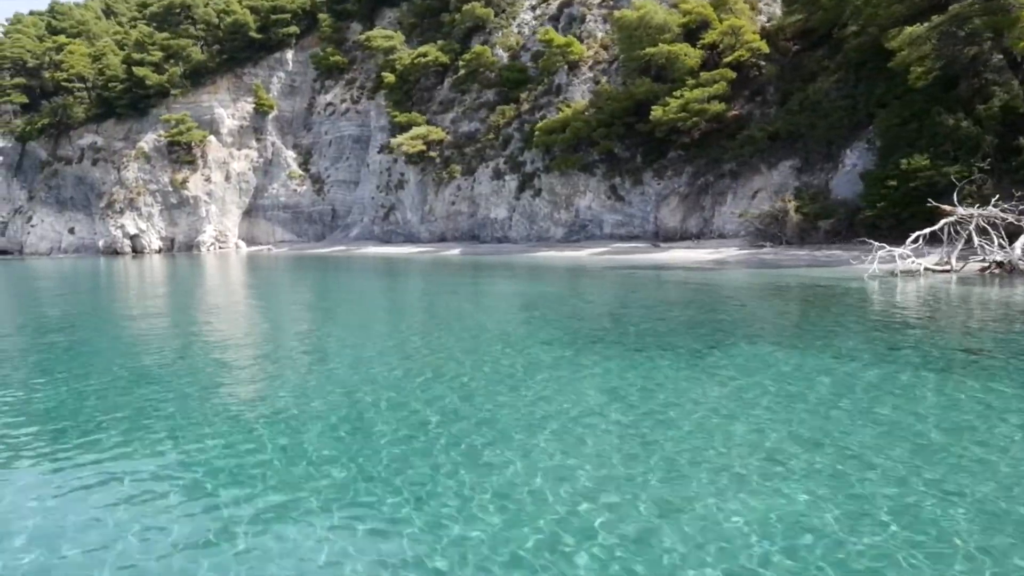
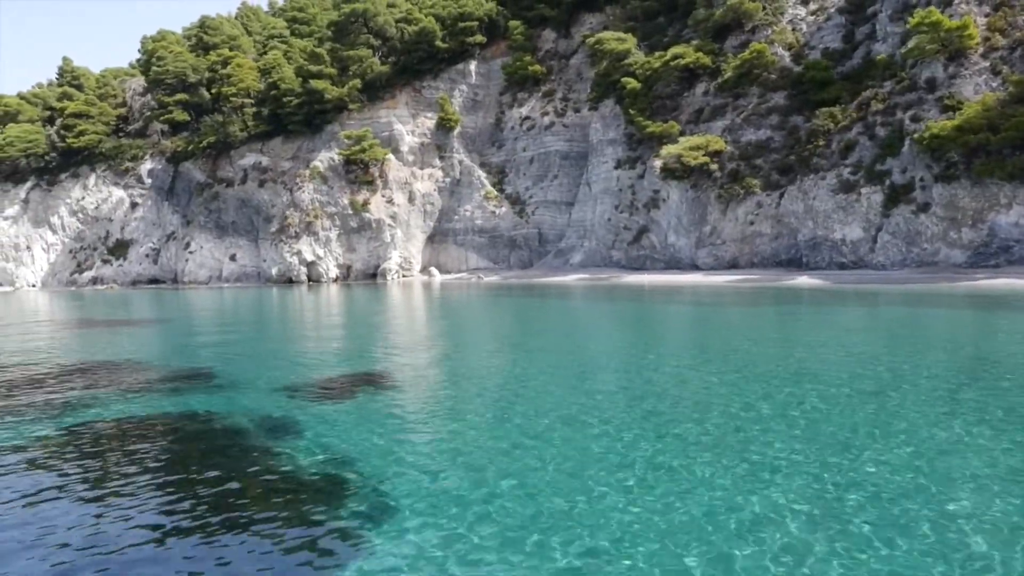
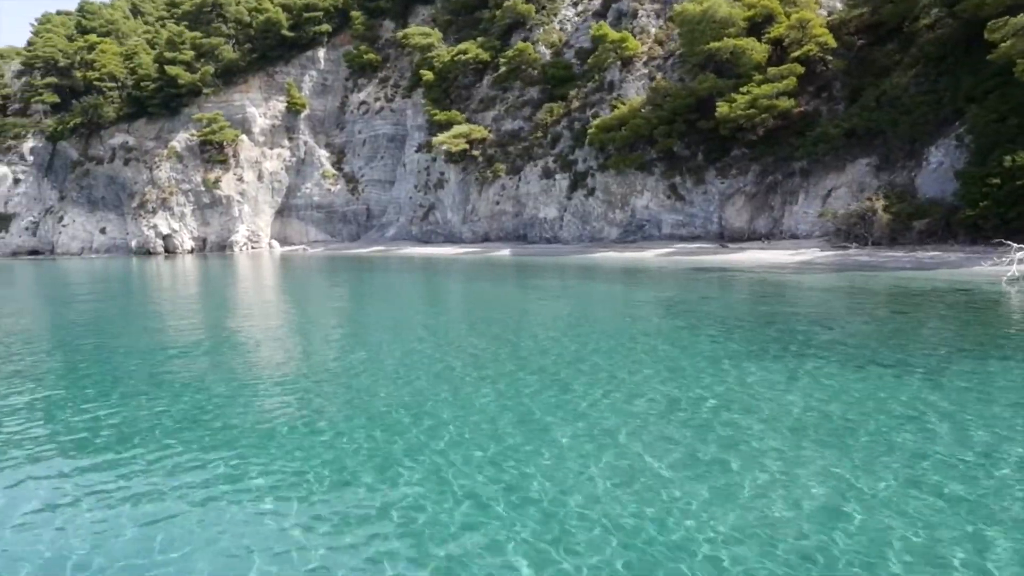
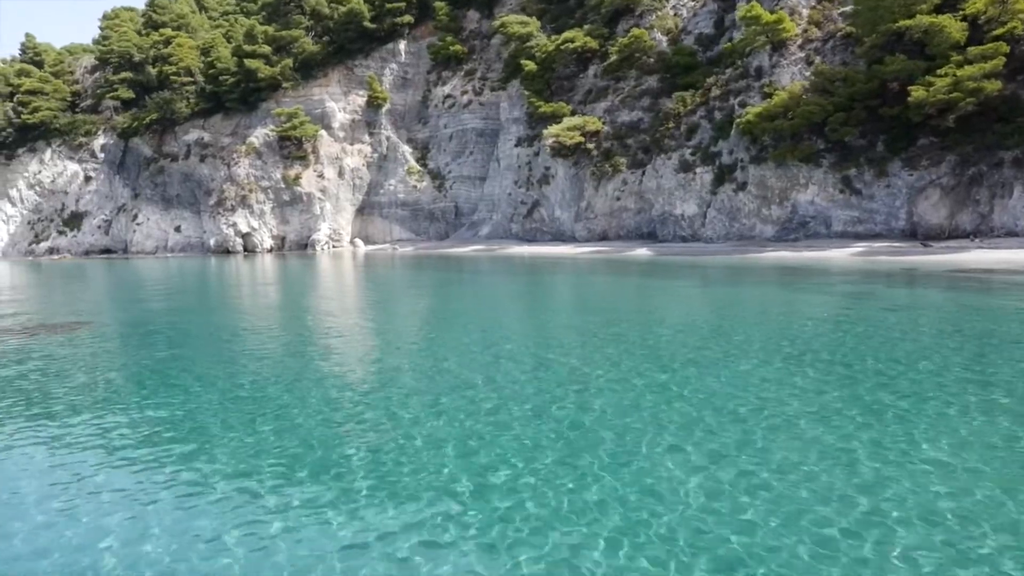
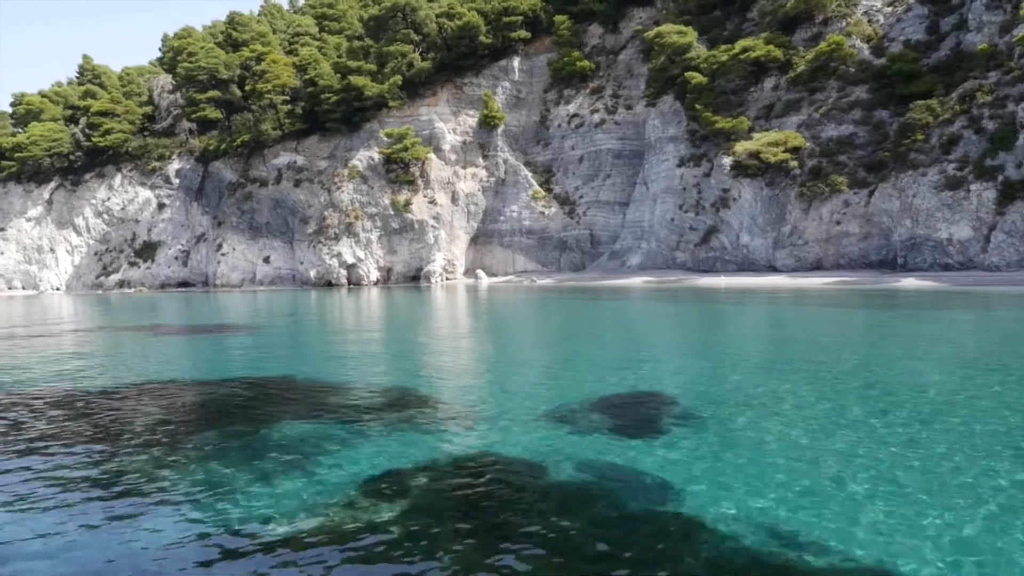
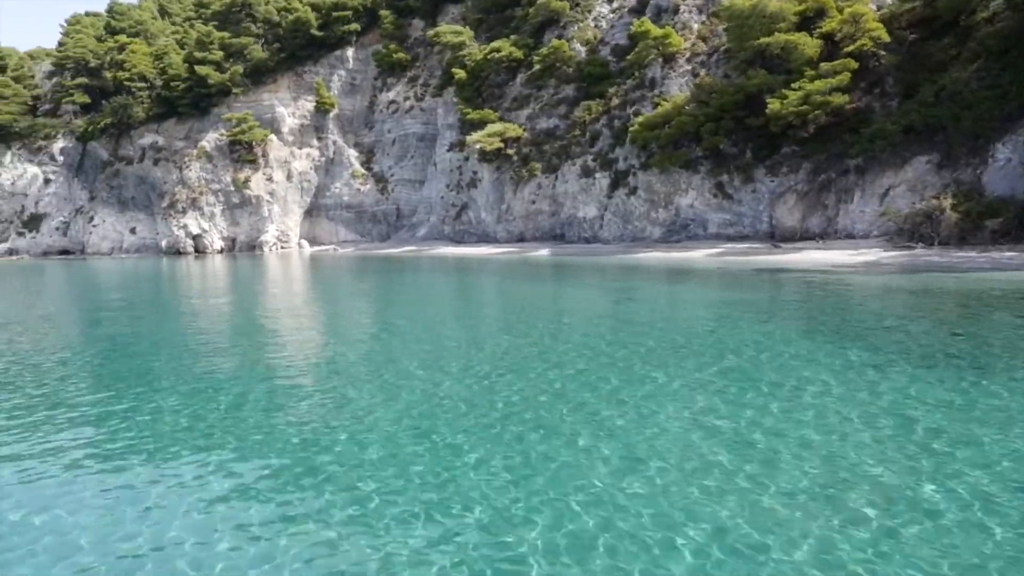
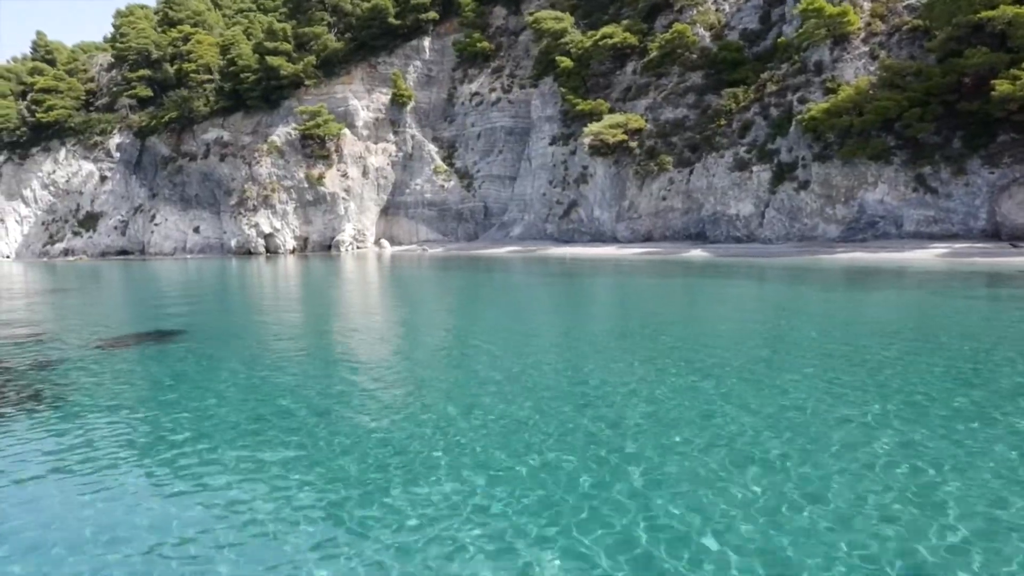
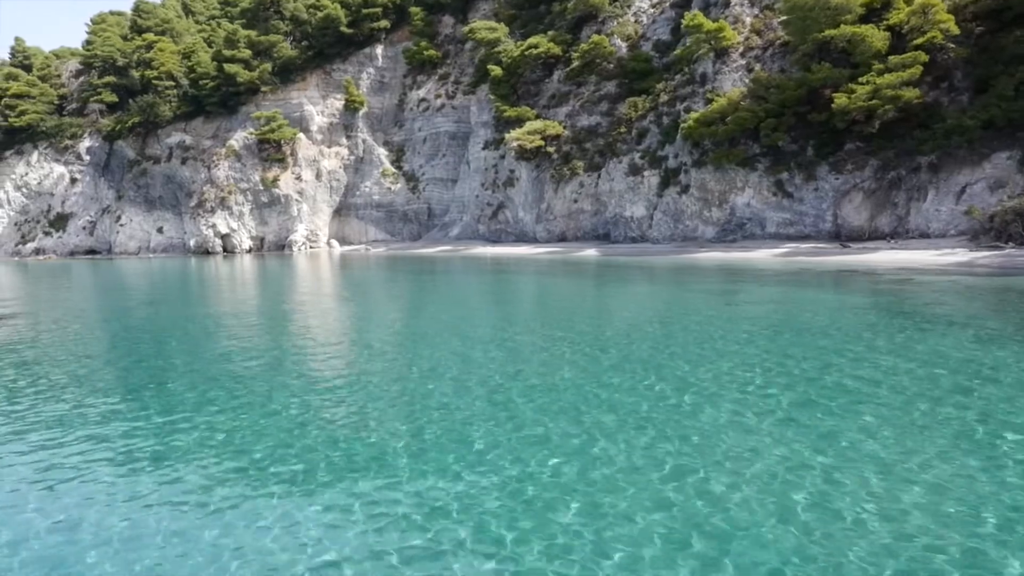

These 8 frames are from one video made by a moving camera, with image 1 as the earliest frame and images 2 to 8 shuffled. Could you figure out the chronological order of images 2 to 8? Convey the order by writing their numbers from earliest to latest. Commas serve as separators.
3, 6, 8, 4, 7, 2, 5
